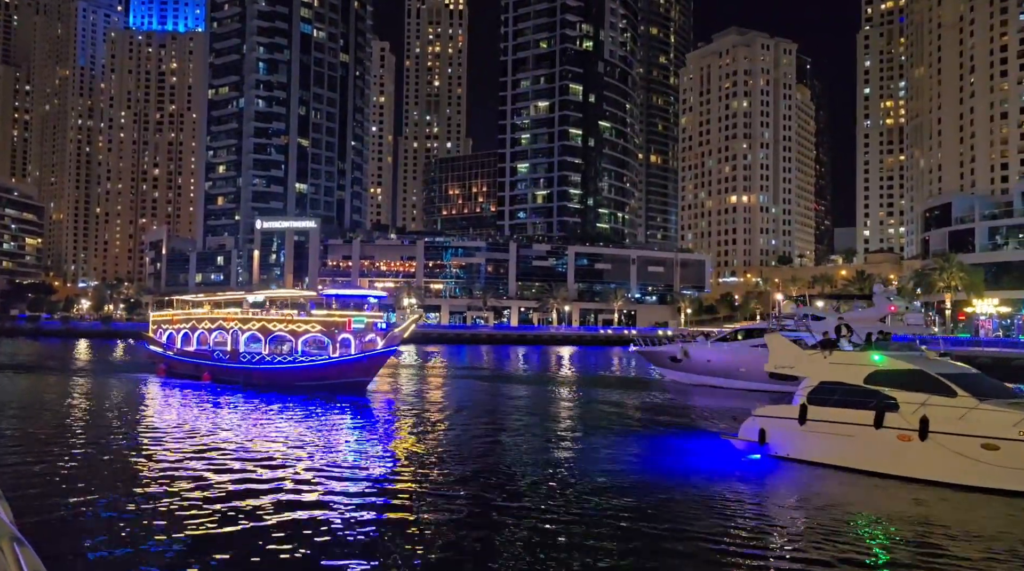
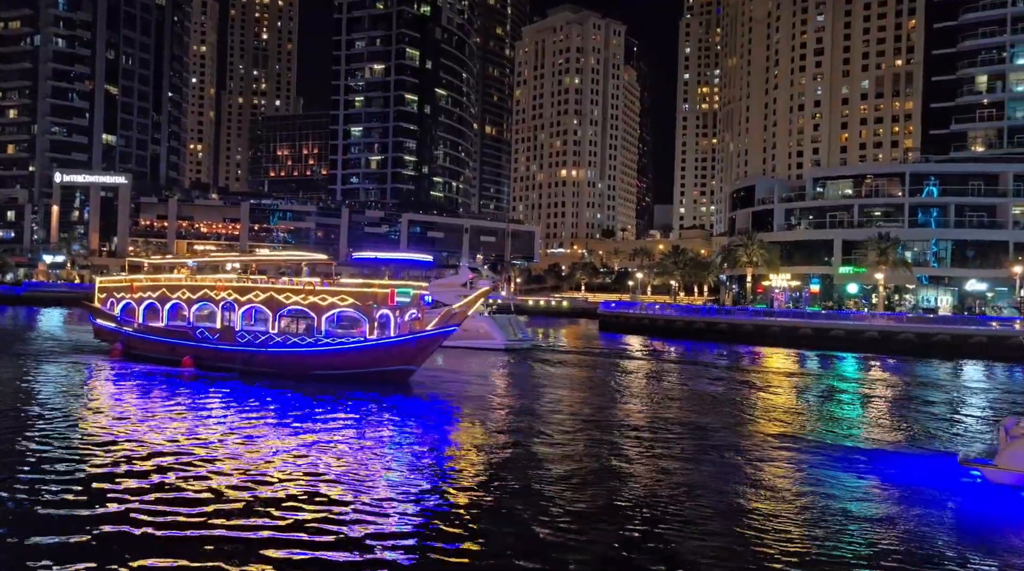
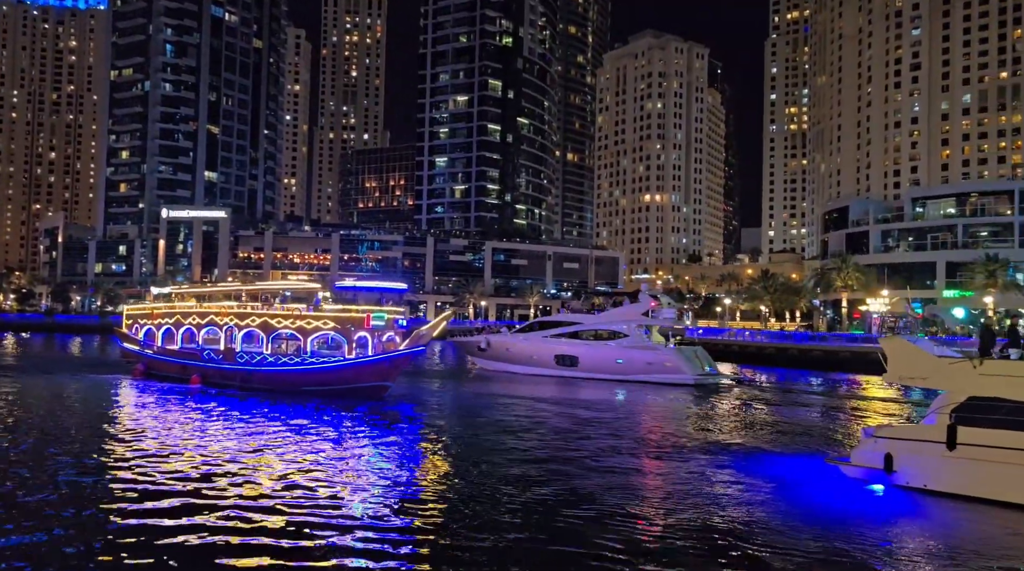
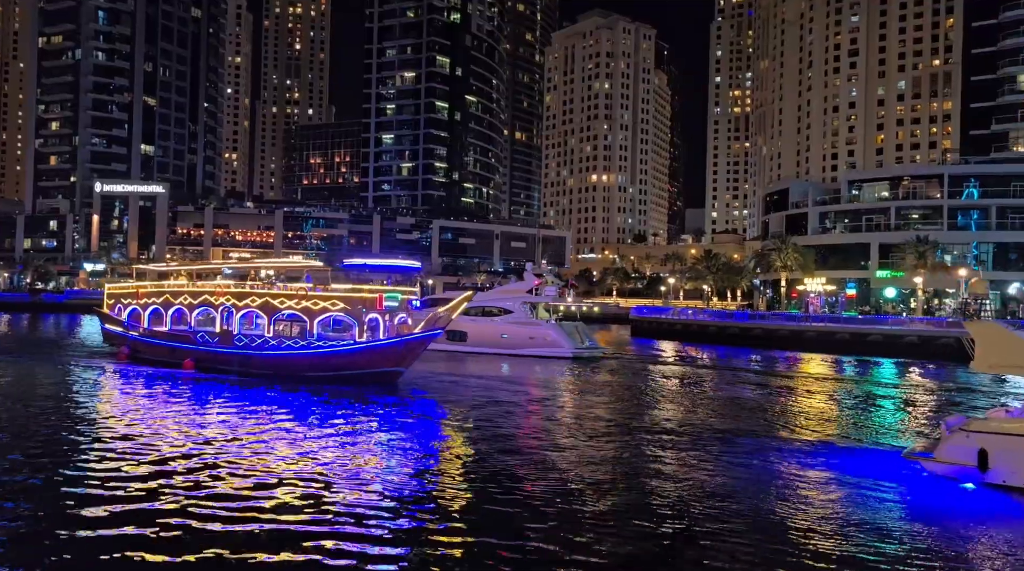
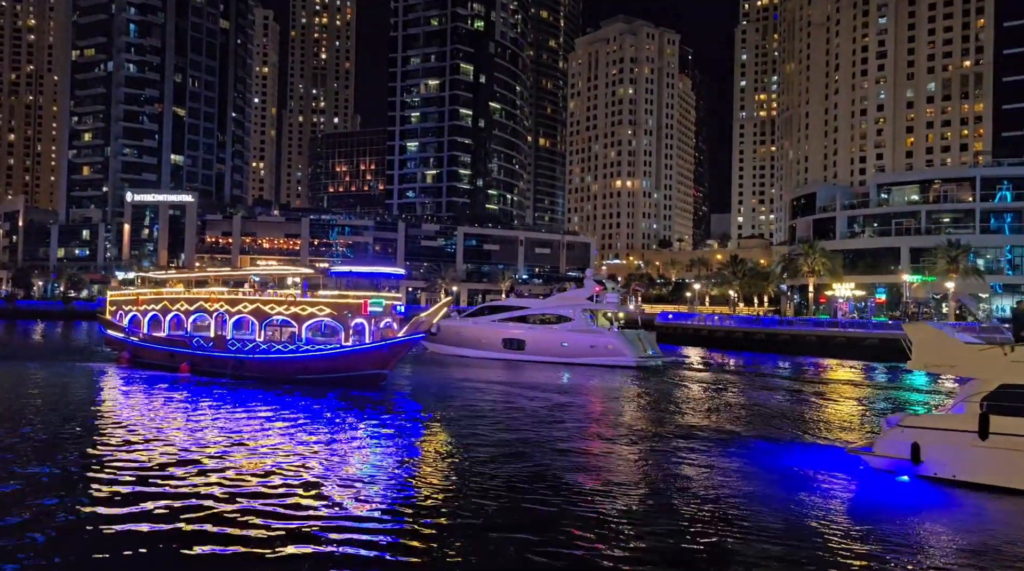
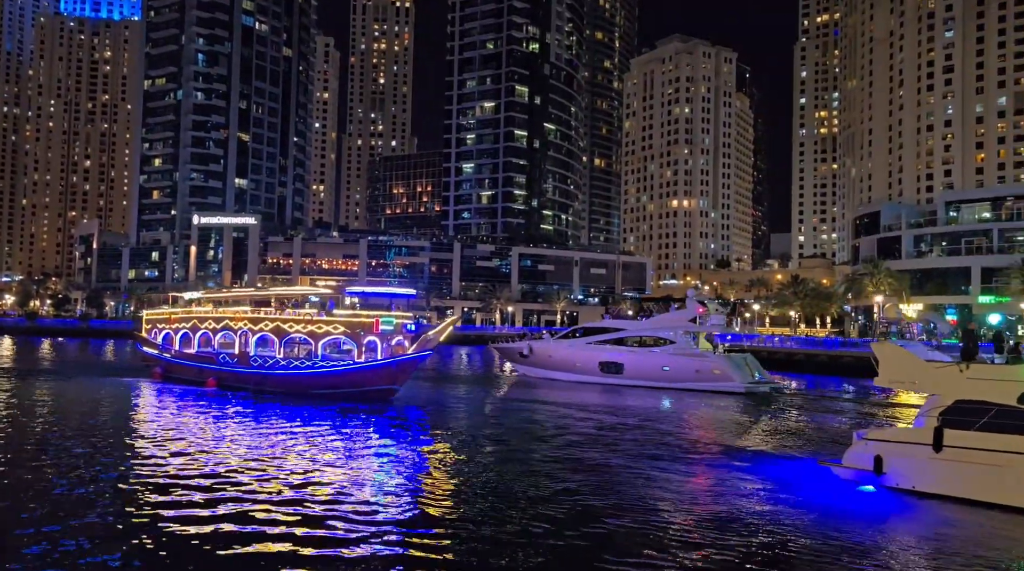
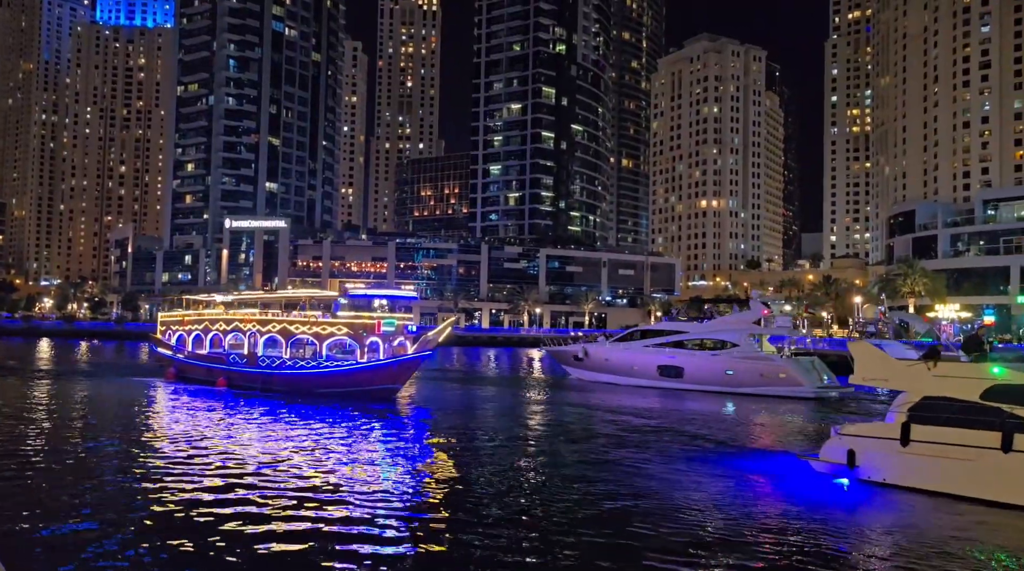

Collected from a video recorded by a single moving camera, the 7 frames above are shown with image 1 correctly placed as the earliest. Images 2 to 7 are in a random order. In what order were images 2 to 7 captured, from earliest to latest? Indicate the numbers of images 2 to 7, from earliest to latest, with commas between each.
7, 6, 3, 5, 4, 2
